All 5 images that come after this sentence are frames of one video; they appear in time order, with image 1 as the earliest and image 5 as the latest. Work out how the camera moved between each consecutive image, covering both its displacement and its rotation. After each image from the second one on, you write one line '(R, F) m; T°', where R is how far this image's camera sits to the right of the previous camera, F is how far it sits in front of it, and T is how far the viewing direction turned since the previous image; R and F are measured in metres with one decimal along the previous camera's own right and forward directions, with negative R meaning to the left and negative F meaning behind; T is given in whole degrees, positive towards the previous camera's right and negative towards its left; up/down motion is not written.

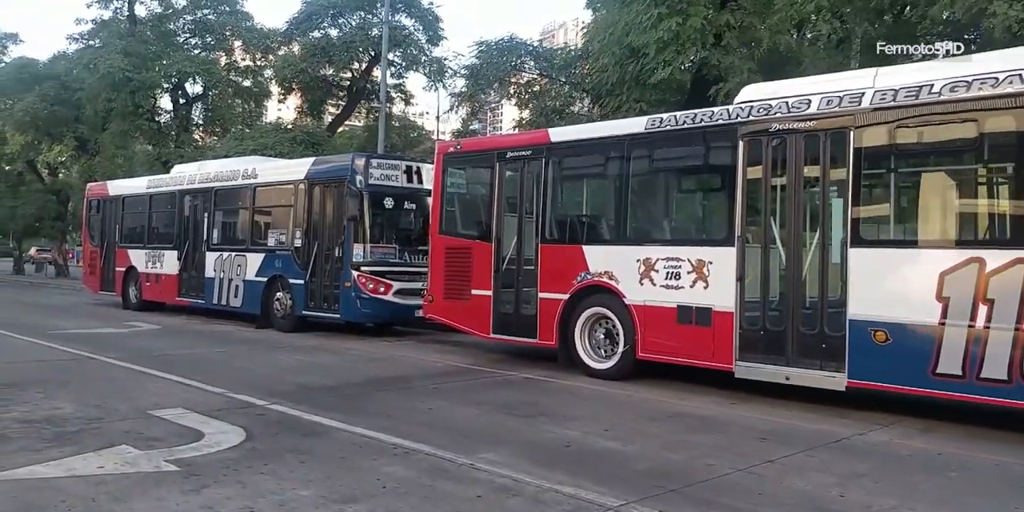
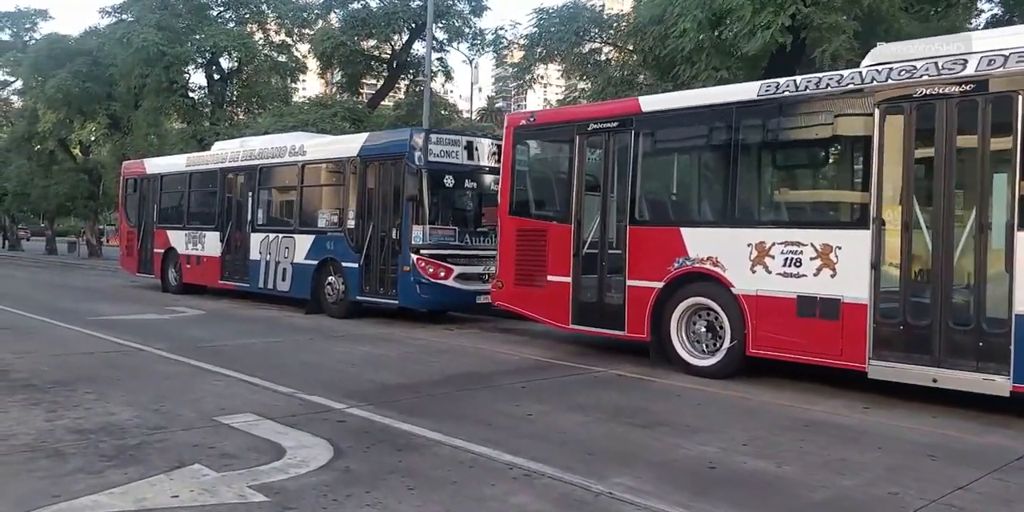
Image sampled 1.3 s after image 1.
(-0.8, +1.1) m; -2°
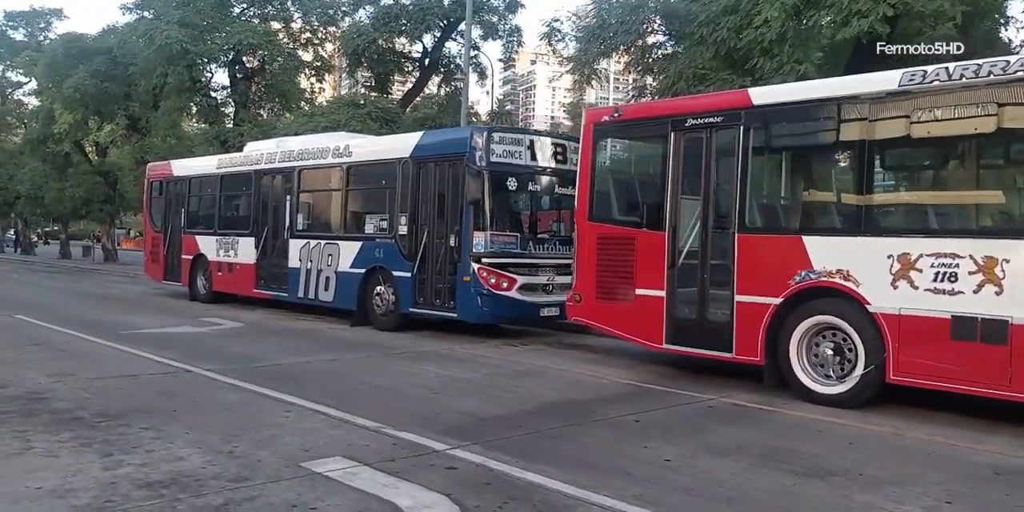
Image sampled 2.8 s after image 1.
(-1.0, +1.1) m; 0°
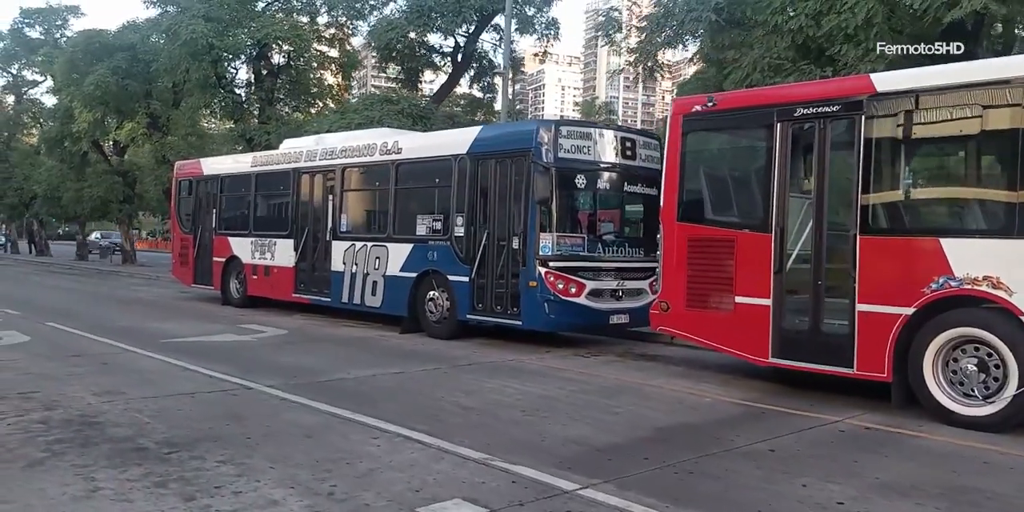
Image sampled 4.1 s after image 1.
(-0.9, +0.9) m; -1°
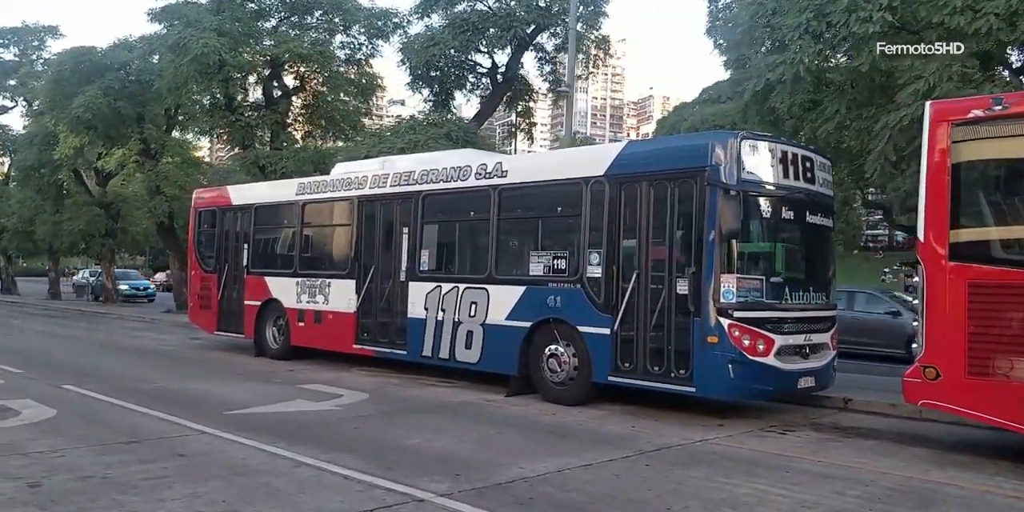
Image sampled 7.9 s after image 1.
(-2.3, +2.6) m; +3°
